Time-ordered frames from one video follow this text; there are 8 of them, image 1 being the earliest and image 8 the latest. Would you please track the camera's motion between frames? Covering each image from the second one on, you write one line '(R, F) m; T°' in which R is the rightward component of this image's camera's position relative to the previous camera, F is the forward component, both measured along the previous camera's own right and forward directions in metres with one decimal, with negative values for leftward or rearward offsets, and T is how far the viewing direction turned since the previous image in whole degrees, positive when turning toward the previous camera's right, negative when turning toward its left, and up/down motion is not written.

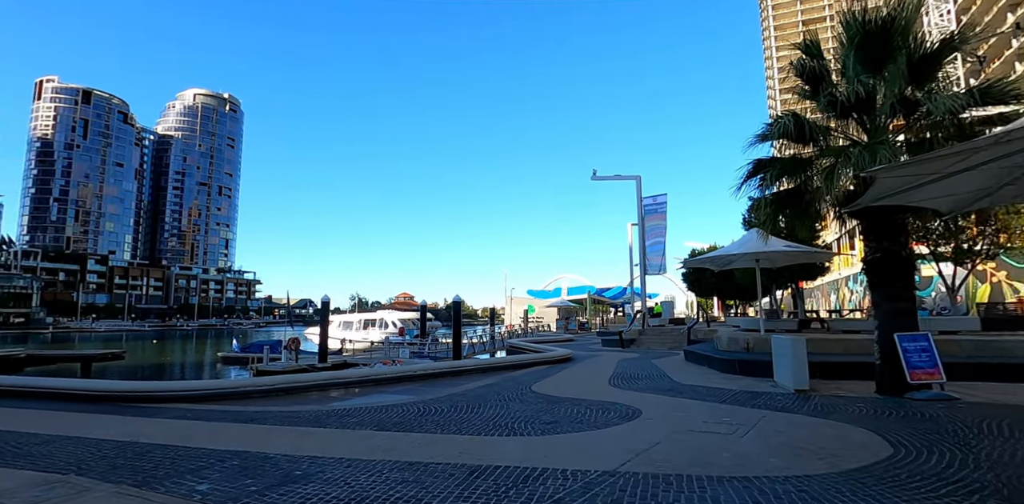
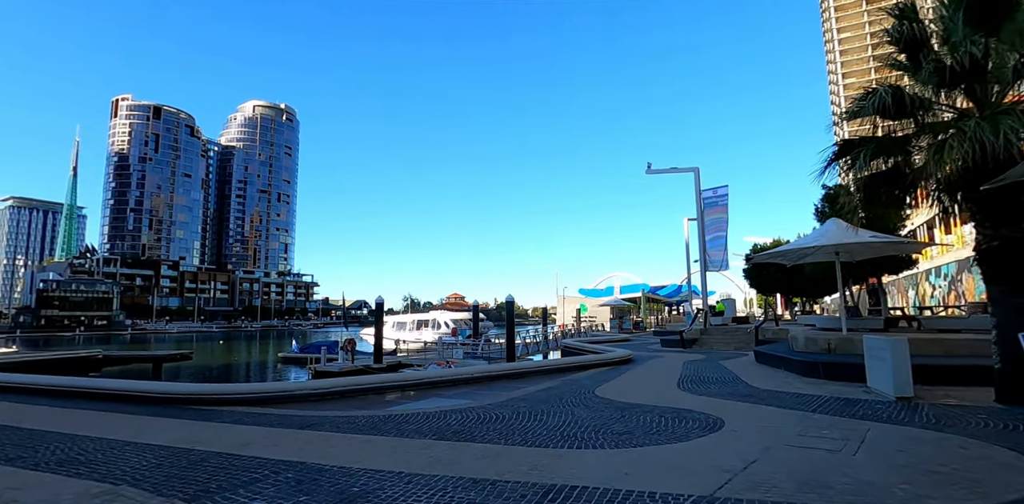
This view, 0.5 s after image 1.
(-0.3, +0.8) m; -5°
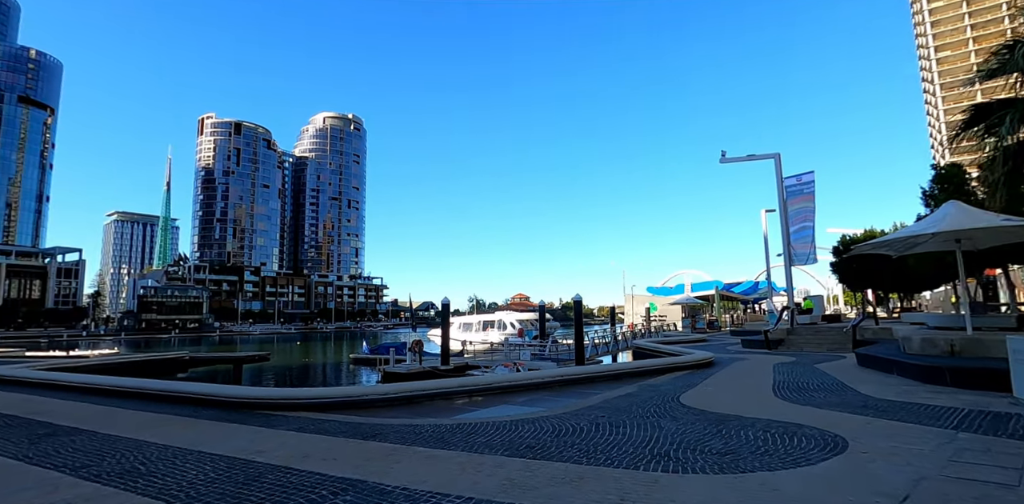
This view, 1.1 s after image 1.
(-0.2, +0.9) m; -7°
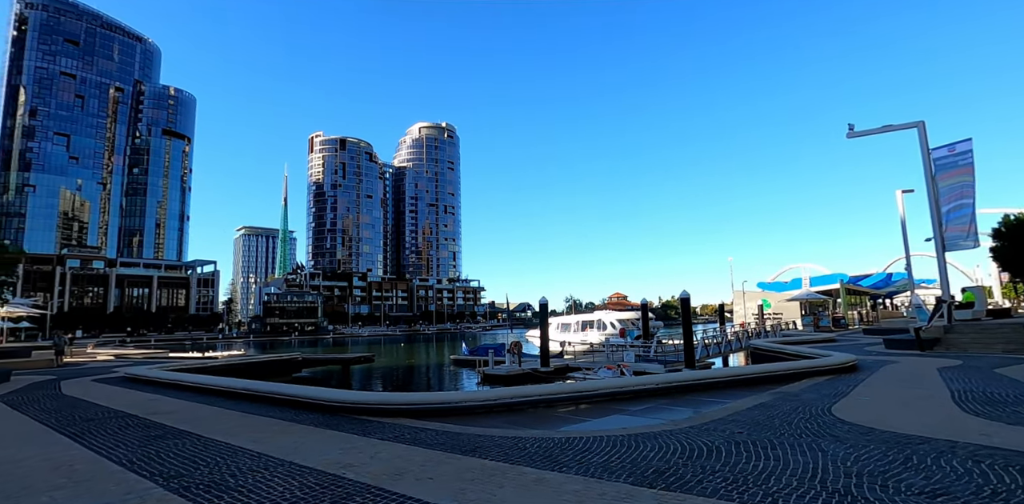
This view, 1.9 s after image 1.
(-0.3, +1.2) m; -11°
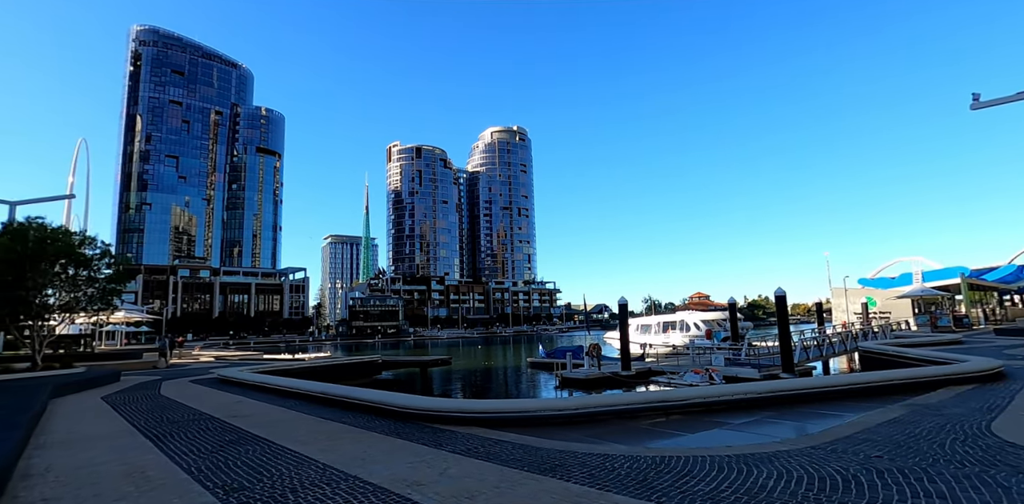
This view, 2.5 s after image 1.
(-0.1, +0.8) m; -8°
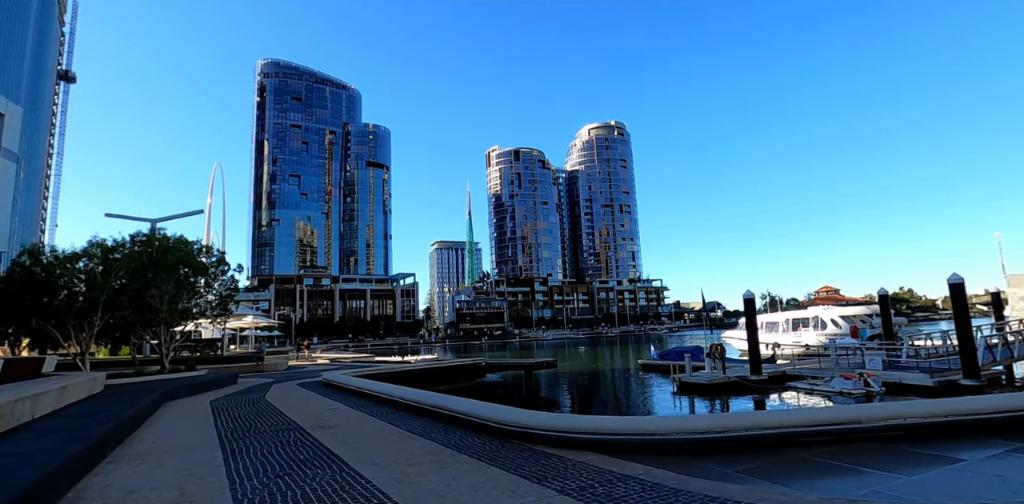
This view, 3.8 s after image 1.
(-0.2, +1.7) m; -12°
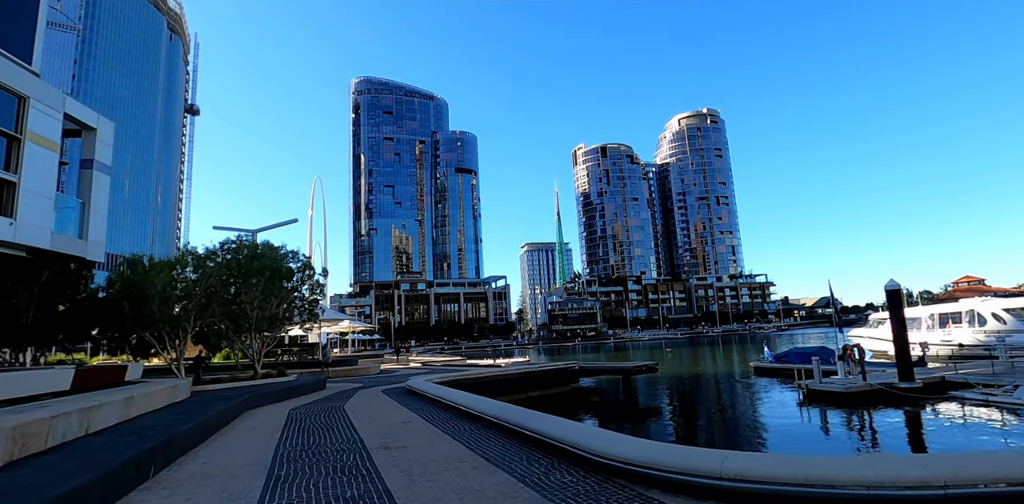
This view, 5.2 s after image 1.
(0.0, +1.7) m; -10°
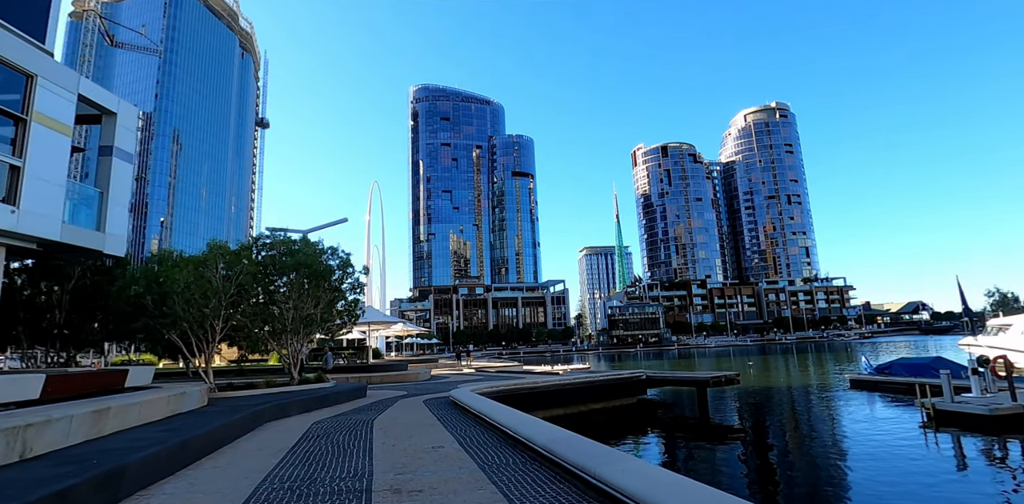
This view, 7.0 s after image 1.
(+0.1, +2.1) m; -7°
